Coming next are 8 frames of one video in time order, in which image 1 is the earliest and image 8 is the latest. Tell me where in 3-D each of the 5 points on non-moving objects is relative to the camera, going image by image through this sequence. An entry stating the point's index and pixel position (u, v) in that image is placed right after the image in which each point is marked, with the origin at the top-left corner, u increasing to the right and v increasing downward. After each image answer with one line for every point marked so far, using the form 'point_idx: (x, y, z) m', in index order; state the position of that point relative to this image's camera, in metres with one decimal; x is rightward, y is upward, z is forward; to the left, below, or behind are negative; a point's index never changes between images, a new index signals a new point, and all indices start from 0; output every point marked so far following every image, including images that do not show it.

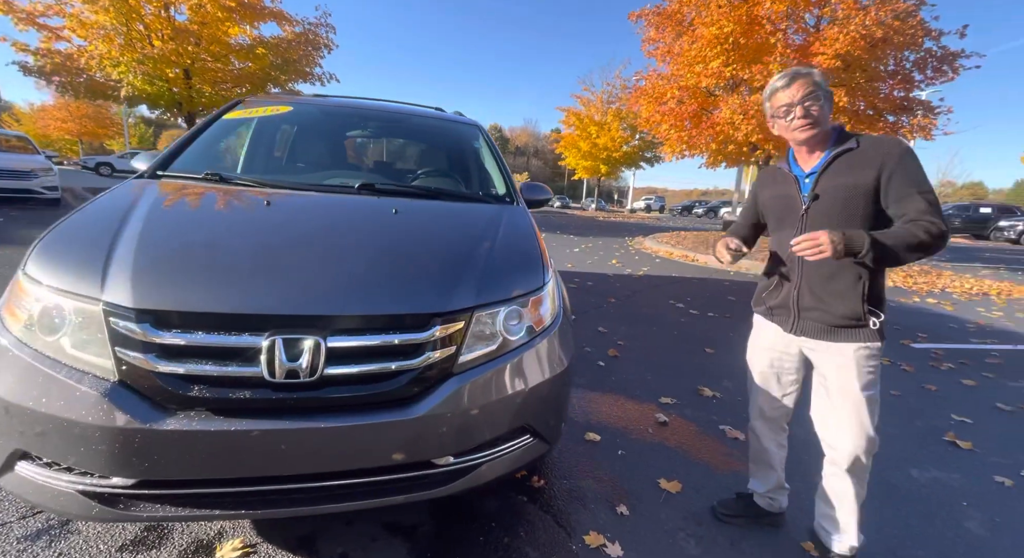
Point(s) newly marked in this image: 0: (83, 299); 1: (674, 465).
0: (-1.3, -0.1, +1.4) m
1: (+0.8, -0.9, +2.3) m
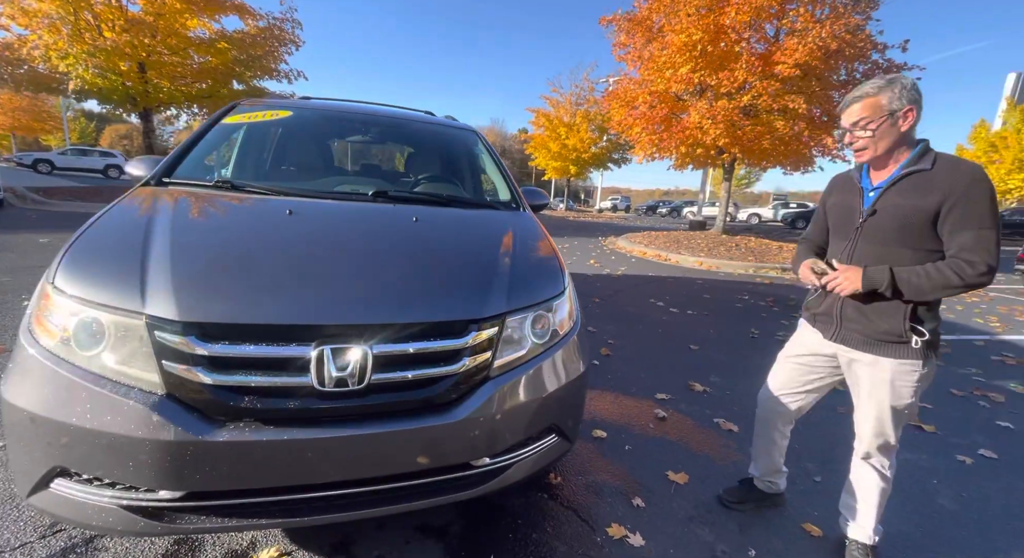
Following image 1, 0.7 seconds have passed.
0: (-1.1, -0.1, +1.4) m
1: (+0.9, -0.9, +2.4) m
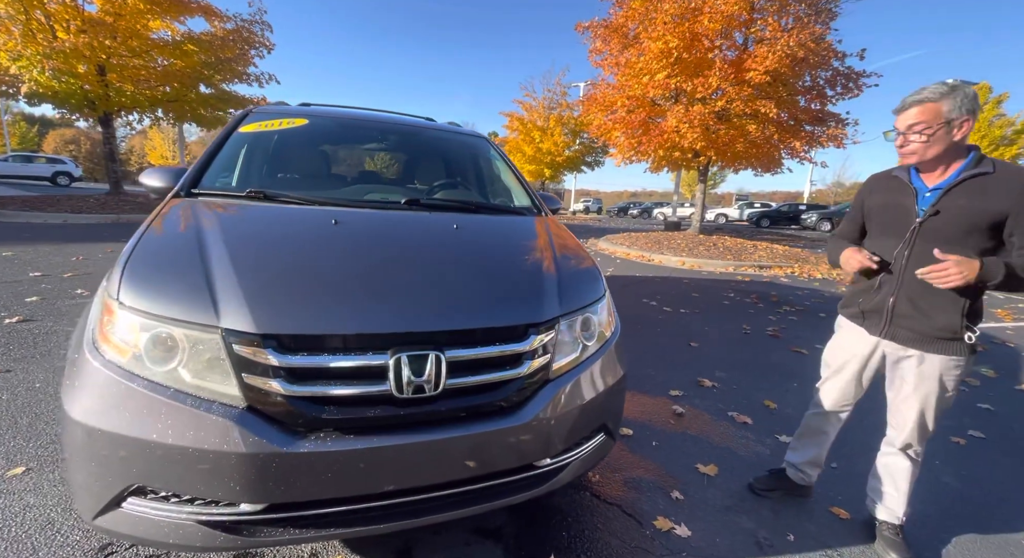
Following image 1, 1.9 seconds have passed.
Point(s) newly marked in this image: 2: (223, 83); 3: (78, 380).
0: (-0.9, -0.1, +1.4) m
1: (+1.0, -0.9, +2.5) m
2: (-8.4, +5.7, +13.8) m
3: (-1.3, -0.3, +1.4) m
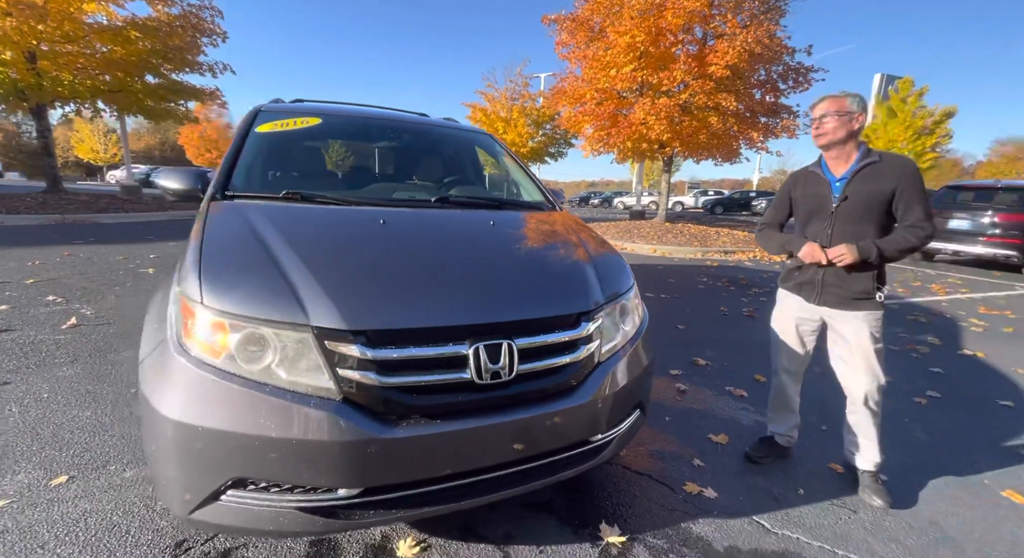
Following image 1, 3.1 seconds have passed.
0: (-0.7, -0.1, +1.4) m
1: (+1.2, -0.8, +2.8) m
2: (-9.4, +5.7, +13.0) m
3: (-1.1, -0.3, +1.5) m
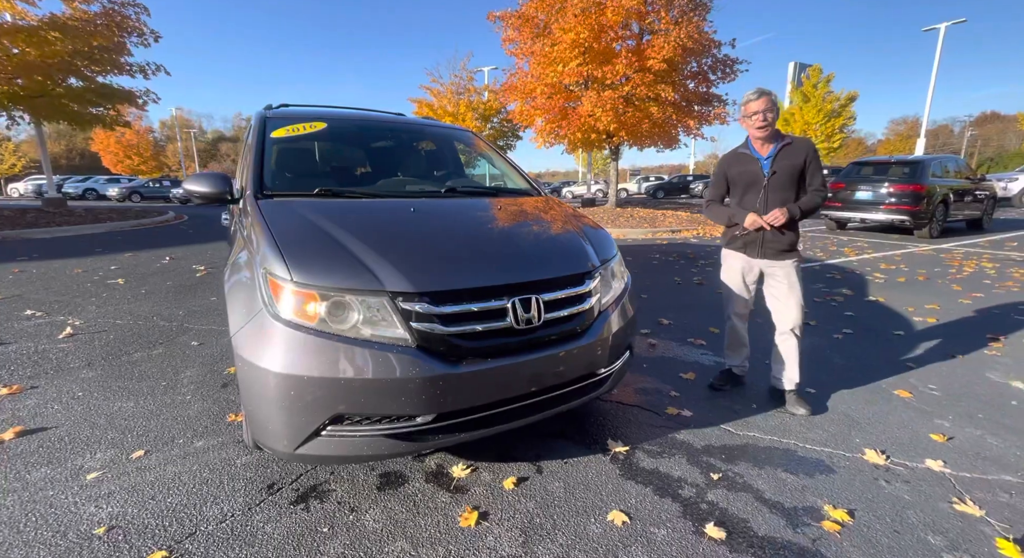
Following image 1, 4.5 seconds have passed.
0: (-0.6, -0.1, +1.8) m
1: (+1.2, -0.6, +3.3) m
2: (-10.8, +5.3, +12.3) m
3: (-0.9, -0.3, +1.8) m
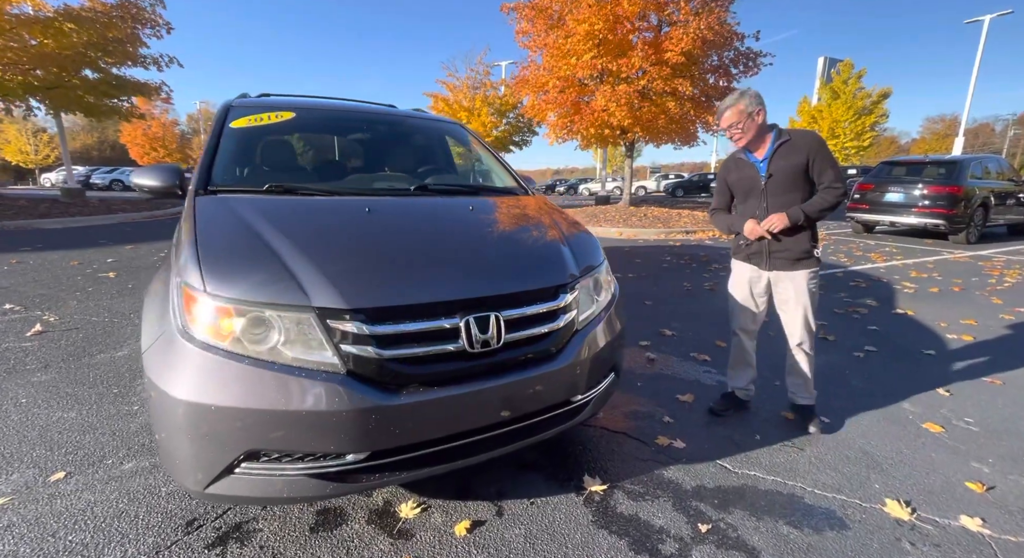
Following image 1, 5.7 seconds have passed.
0: (-0.7, -0.1, +1.5) m
1: (+1.1, -0.7, +3.0) m
2: (-10.4, +5.5, +12.4) m
3: (-1.1, -0.3, +1.5) m
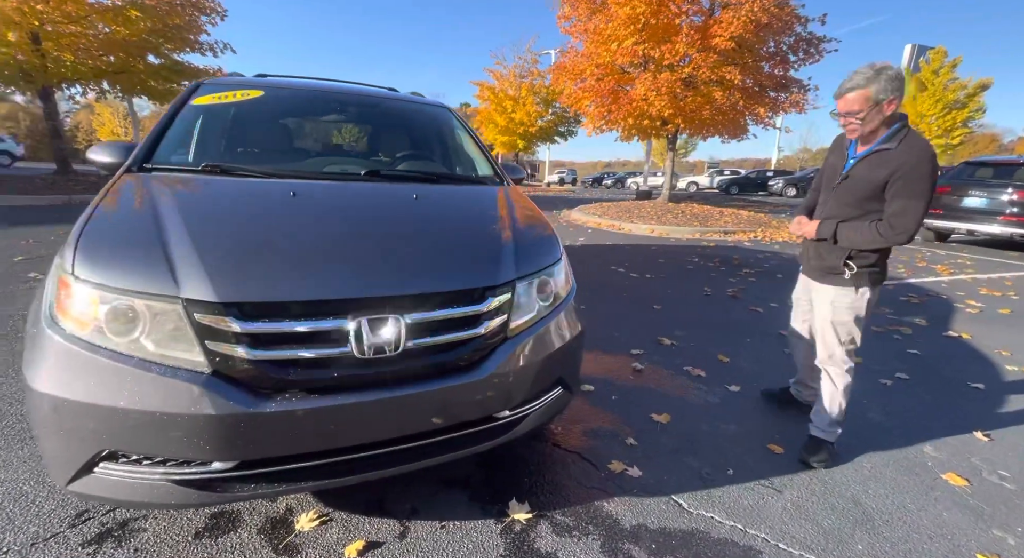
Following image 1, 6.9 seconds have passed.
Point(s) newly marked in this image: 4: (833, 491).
0: (-1.1, -0.1, +1.4) m
1: (+0.9, -0.7, +2.7) m
2: (-9.3, +6.2, +13.1) m
3: (-1.4, -0.2, +1.5) m
4: (+1.4, -0.9, +2.0) m
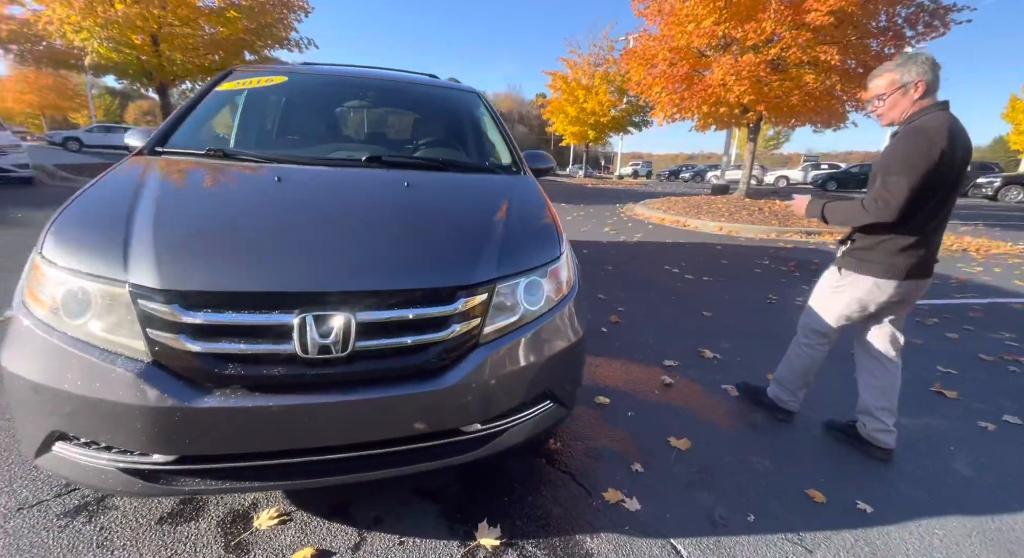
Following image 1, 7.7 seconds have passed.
0: (-1.2, 0.0, +1.4) m
1: (+0.9, -0.7, +2.4) m
2: (-7.2, +6.8, +14.1) m
3: (-1.6, -0.2, +1.5) m
4: (+1.3, -1.0, +1.6) m
